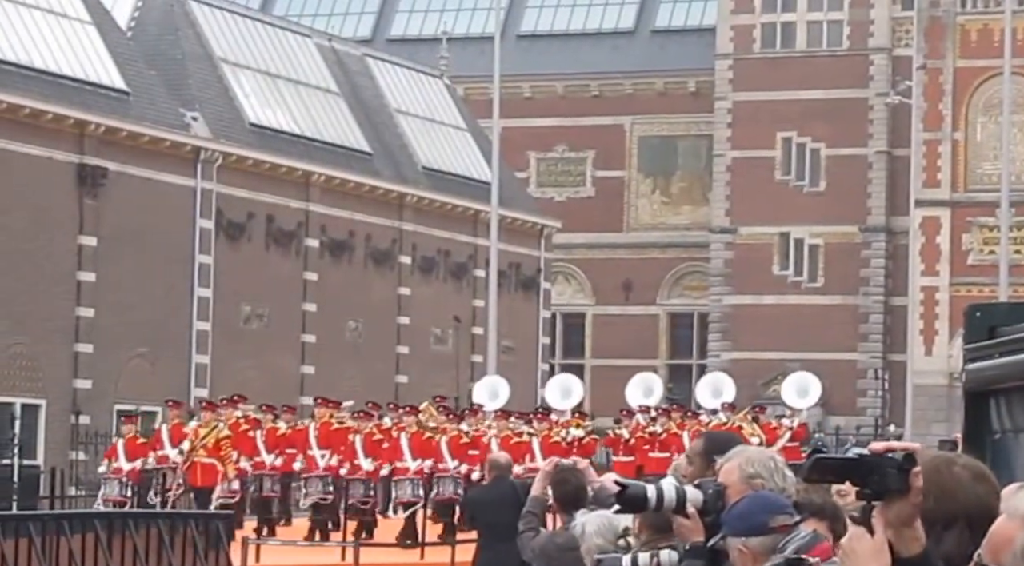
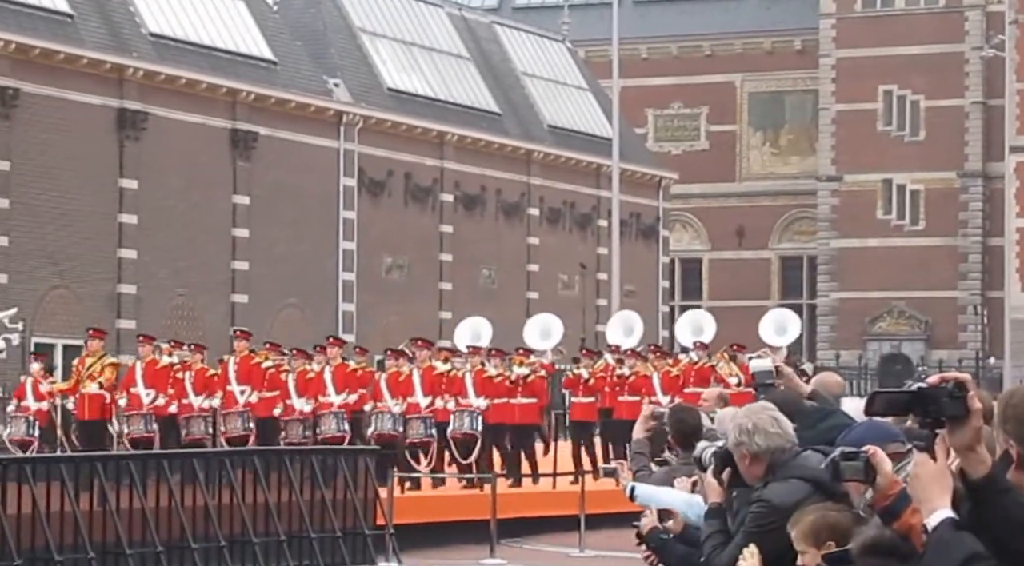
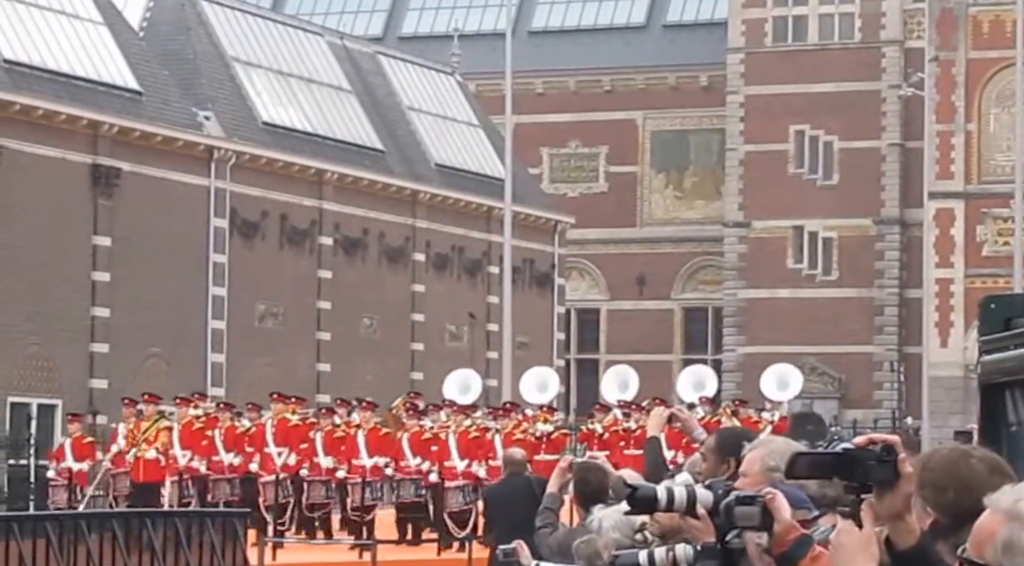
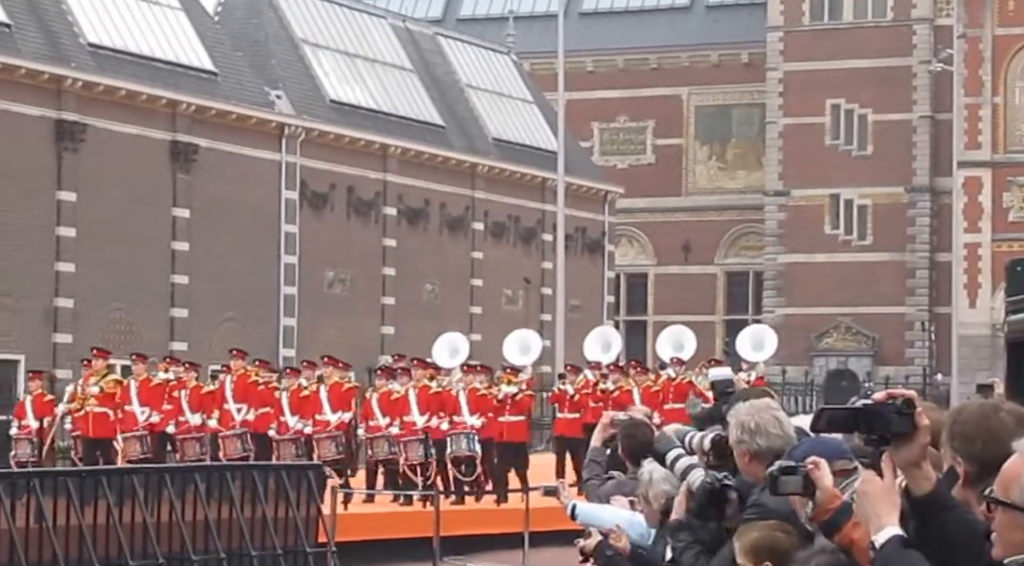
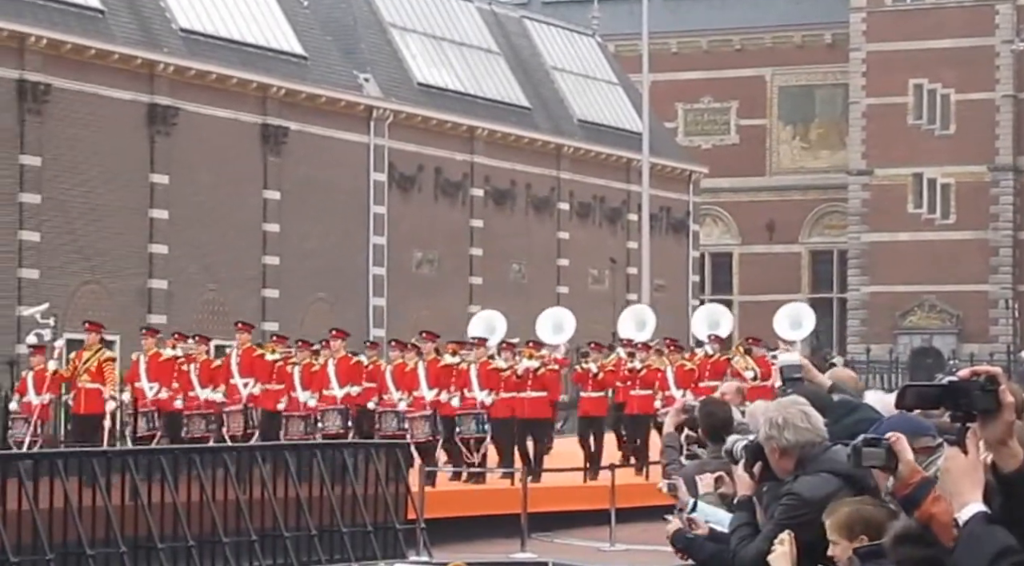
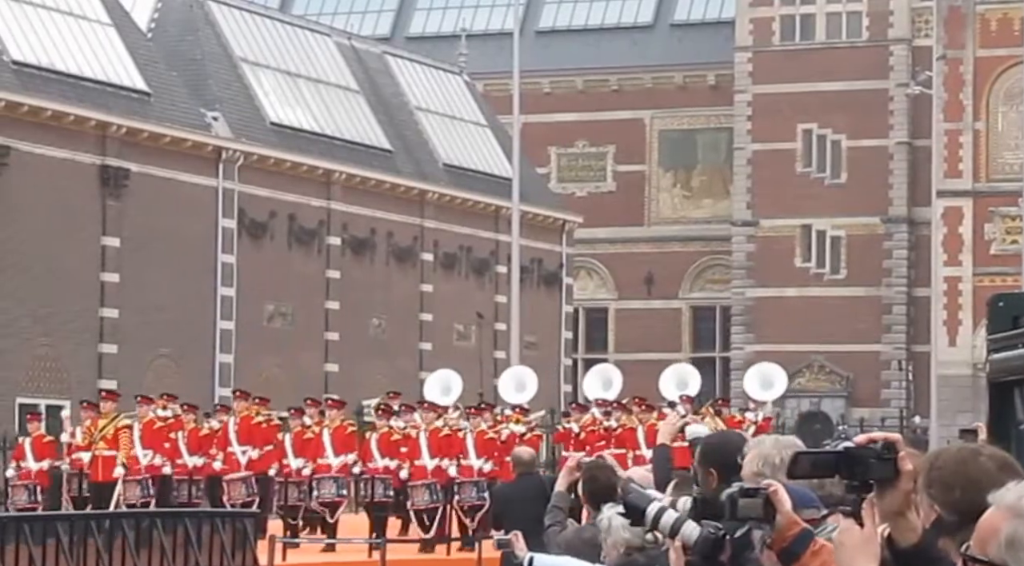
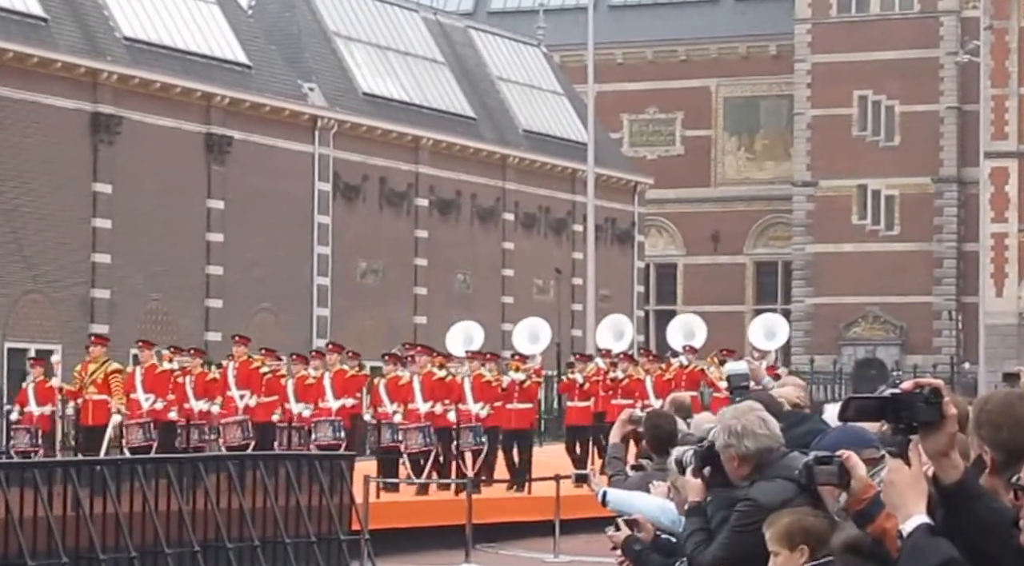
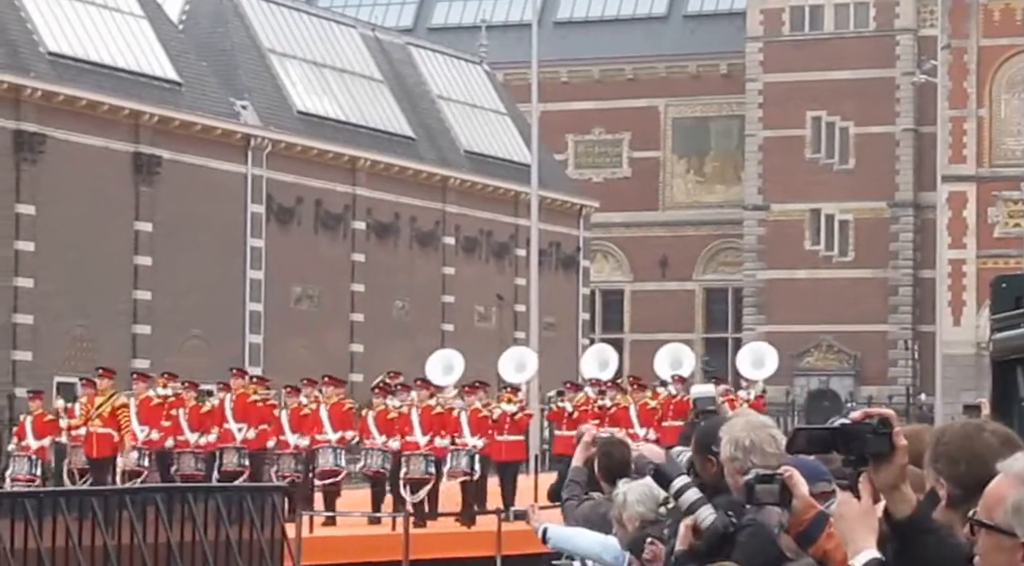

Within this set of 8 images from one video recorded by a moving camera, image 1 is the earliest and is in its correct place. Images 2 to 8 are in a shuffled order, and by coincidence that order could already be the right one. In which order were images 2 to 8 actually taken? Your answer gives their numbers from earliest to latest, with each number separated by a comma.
3, 6, 8, 4, 7, 2, 5
